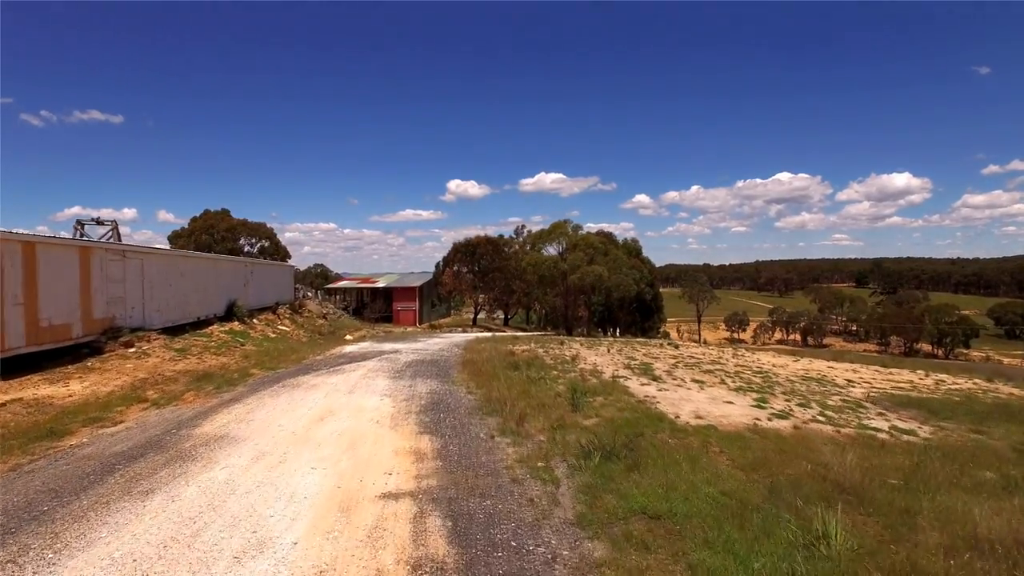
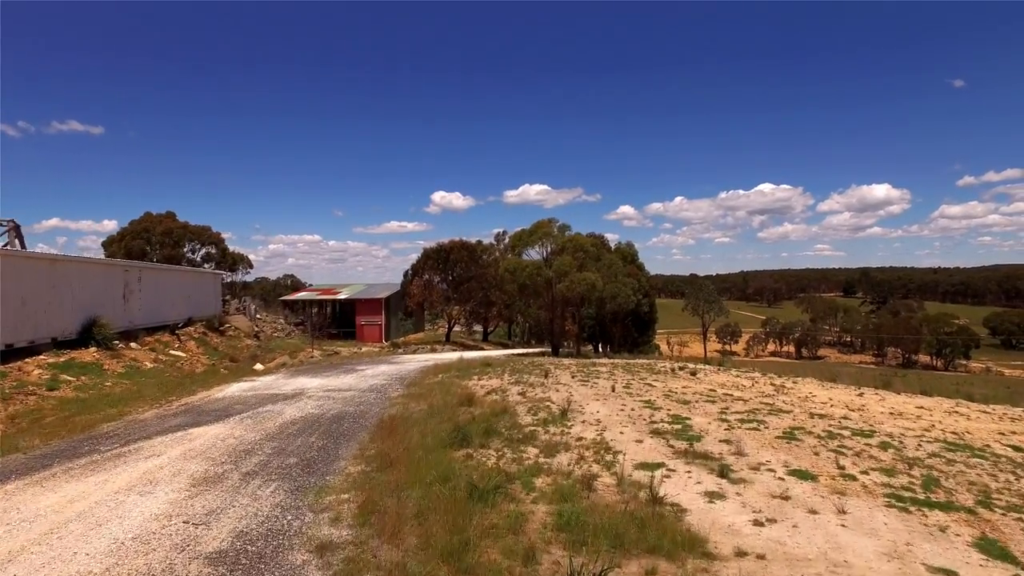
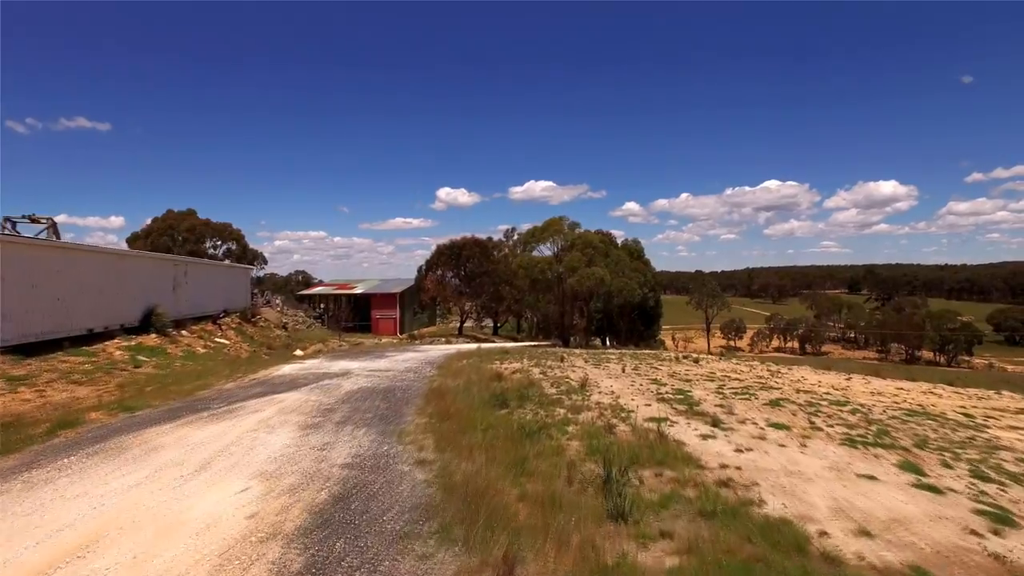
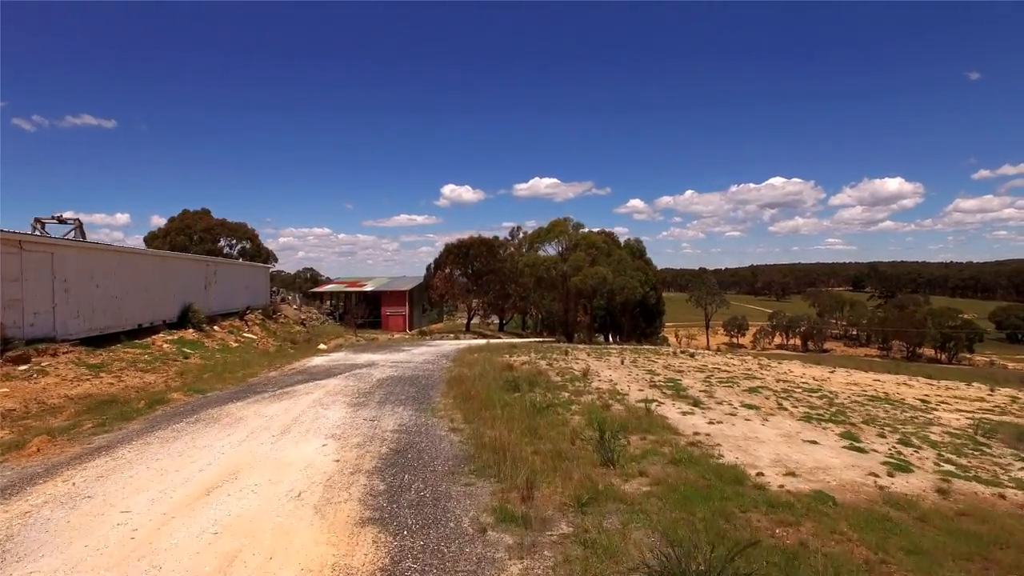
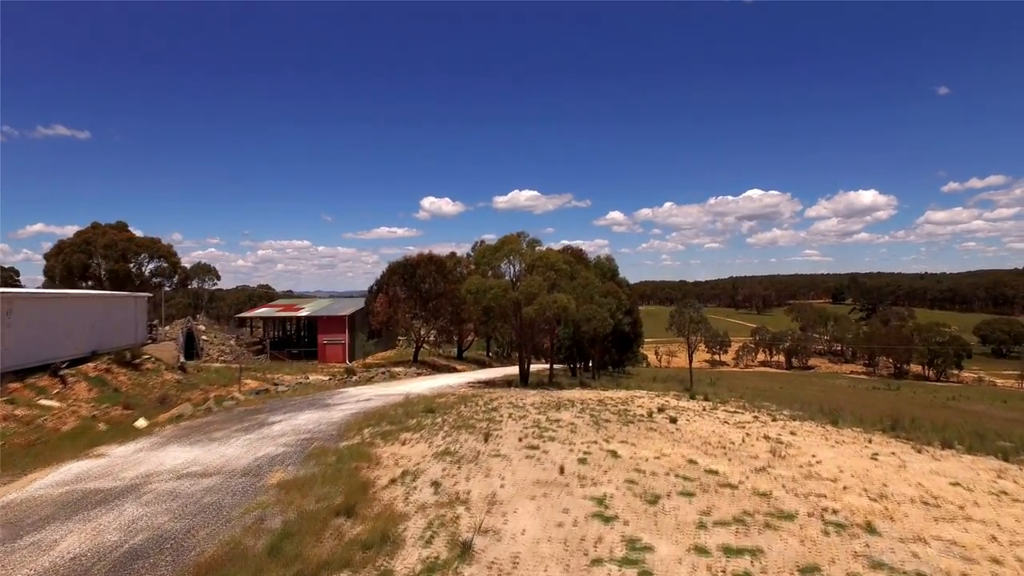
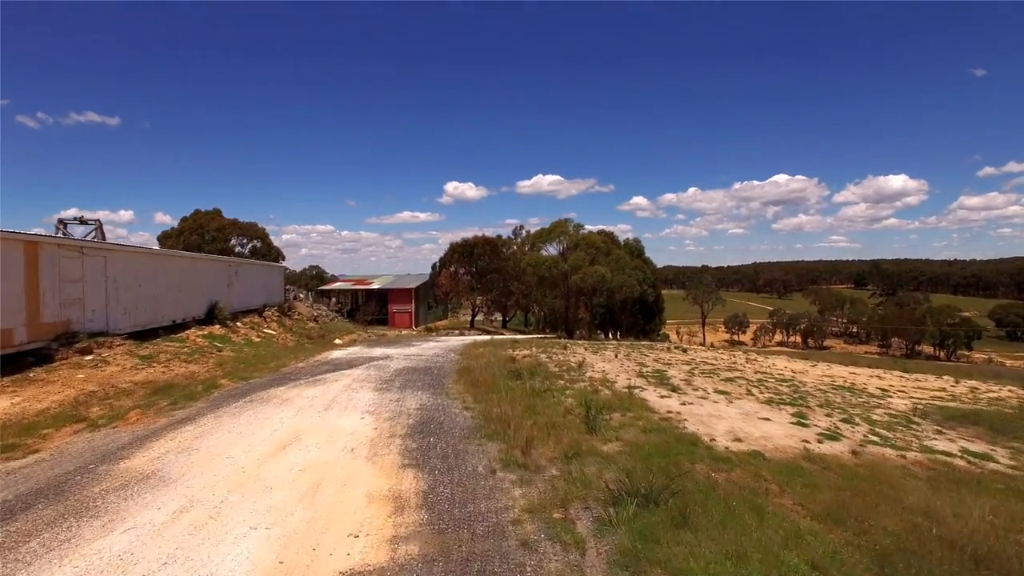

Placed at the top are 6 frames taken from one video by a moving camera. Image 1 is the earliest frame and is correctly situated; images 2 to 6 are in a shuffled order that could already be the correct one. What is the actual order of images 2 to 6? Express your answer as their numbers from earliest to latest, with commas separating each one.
6, 4, 3, 2, 5
